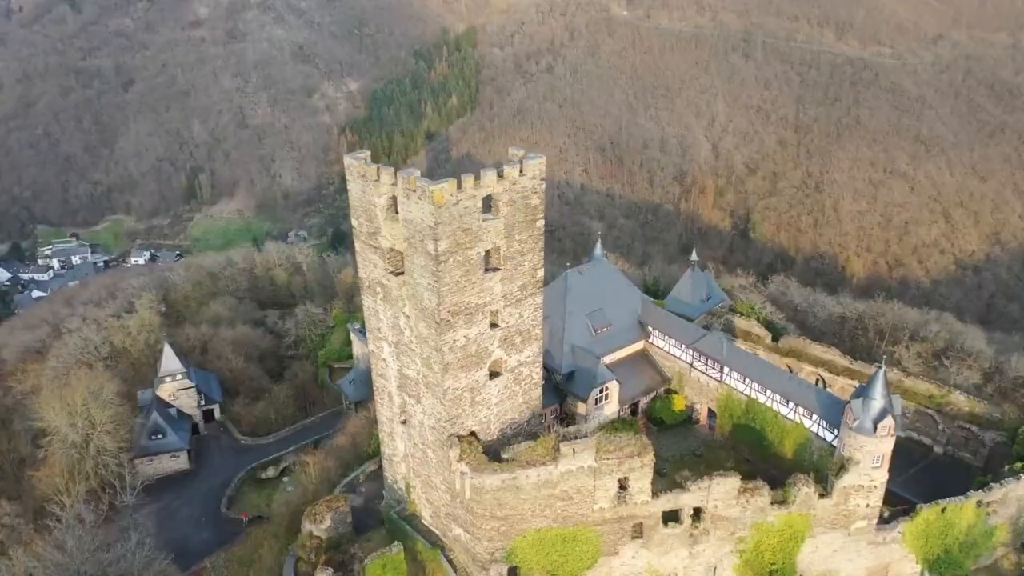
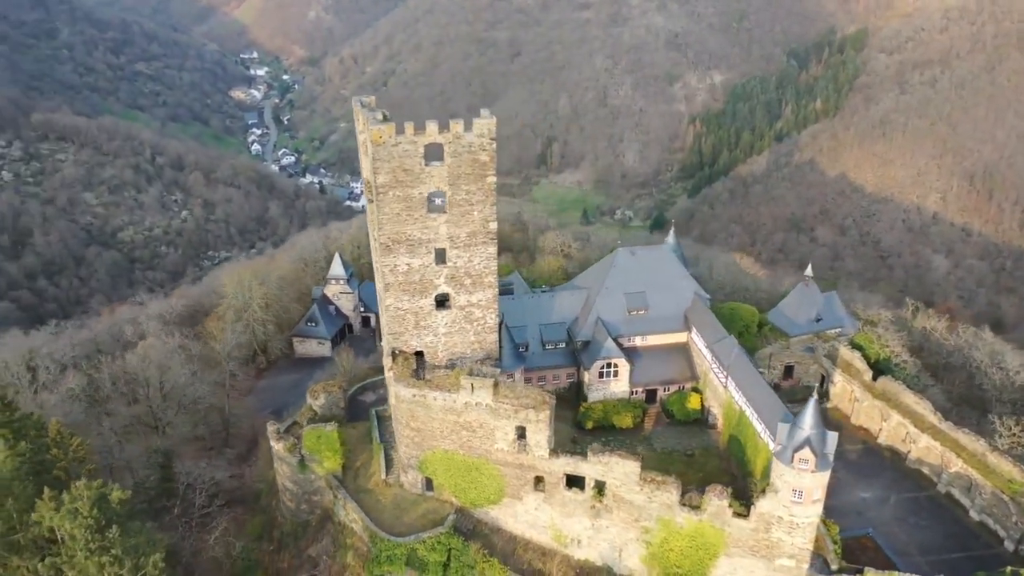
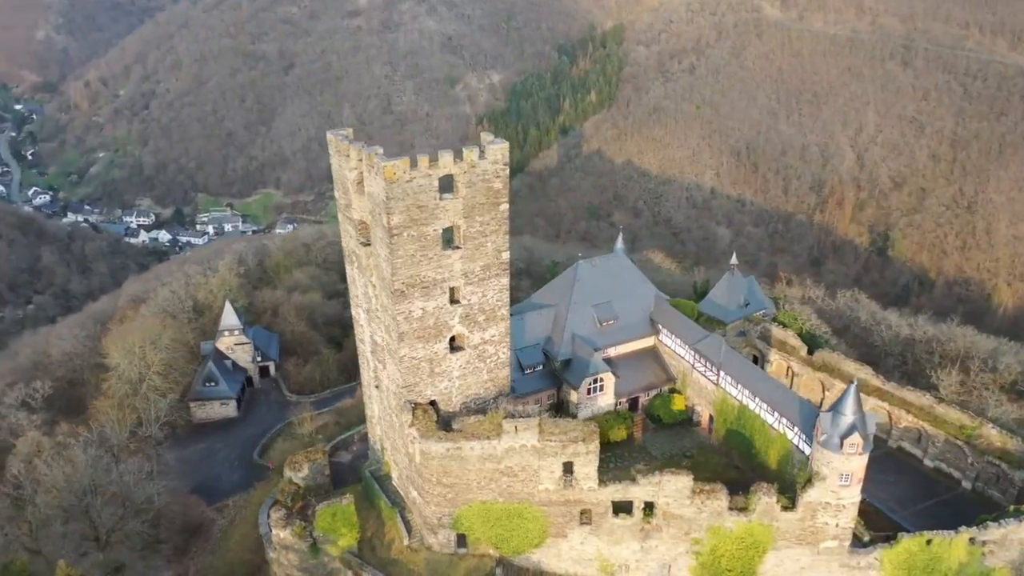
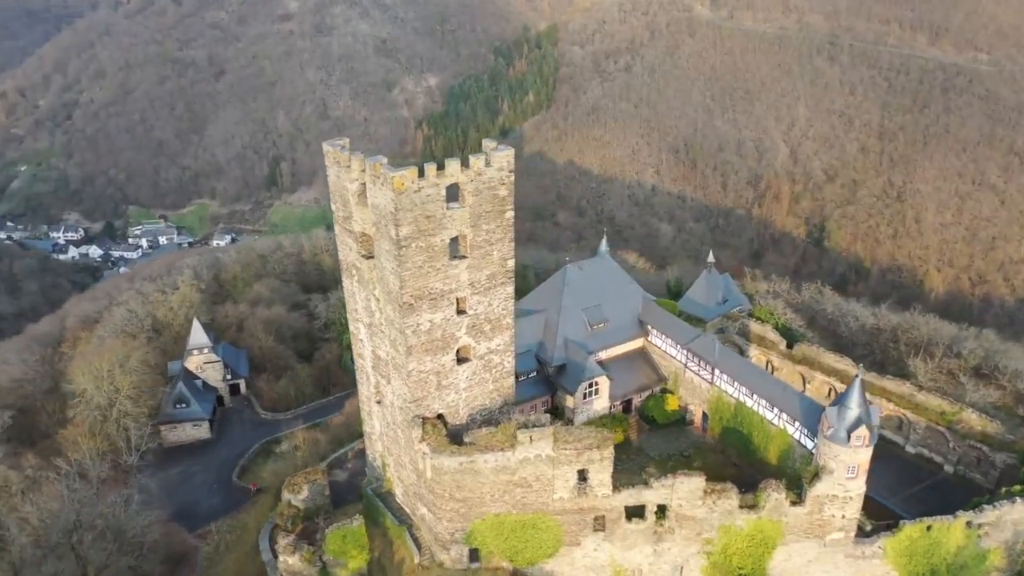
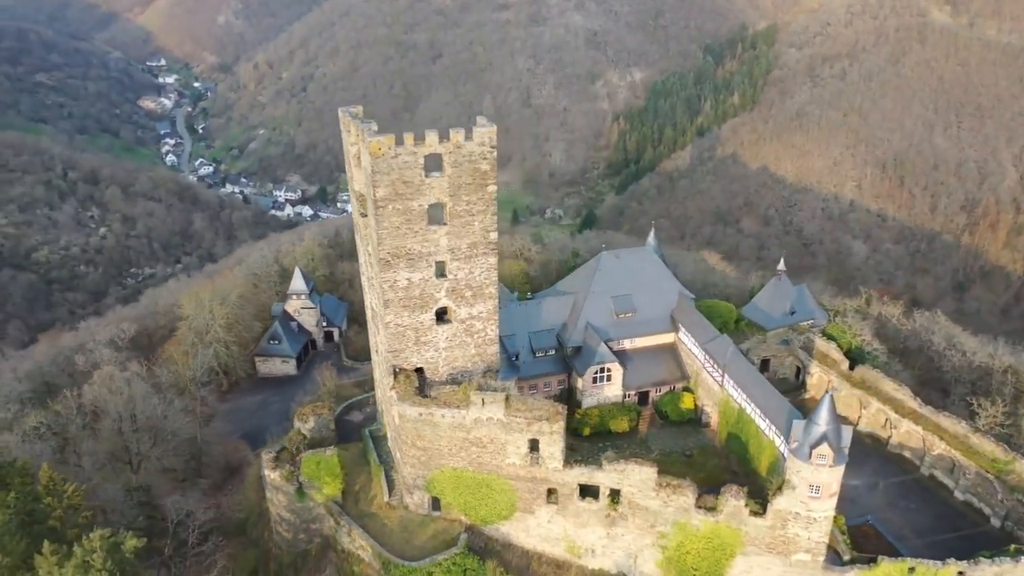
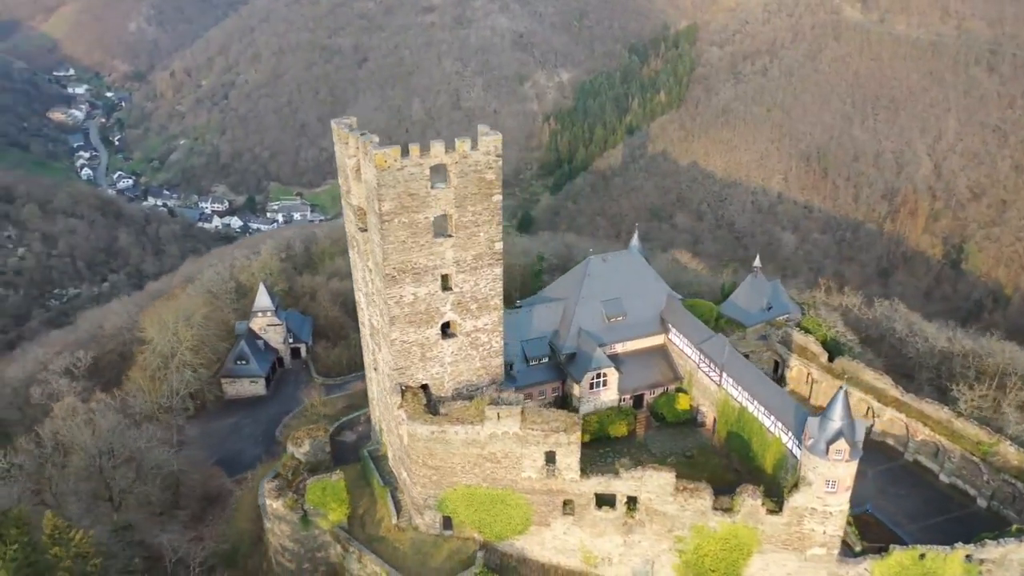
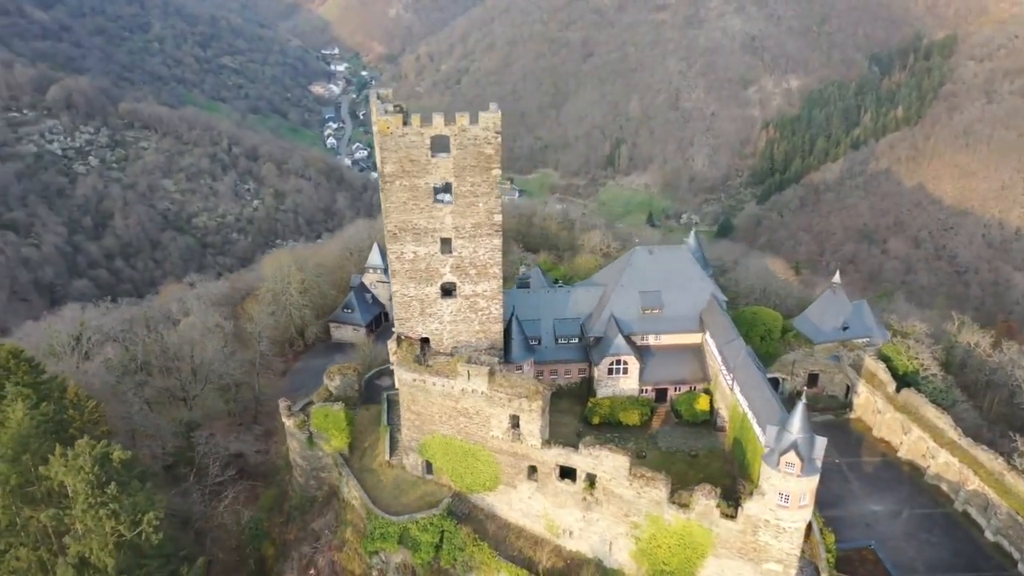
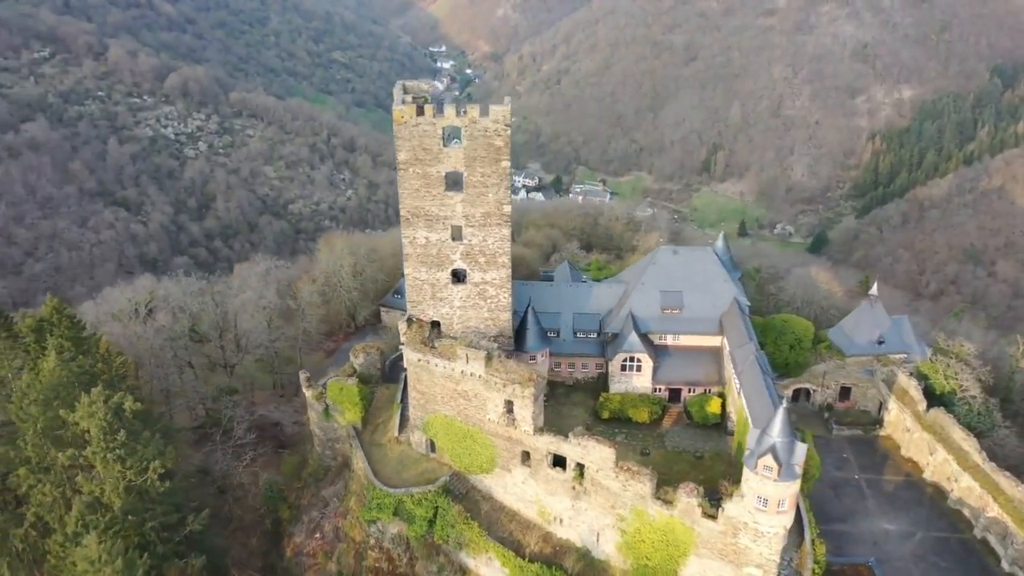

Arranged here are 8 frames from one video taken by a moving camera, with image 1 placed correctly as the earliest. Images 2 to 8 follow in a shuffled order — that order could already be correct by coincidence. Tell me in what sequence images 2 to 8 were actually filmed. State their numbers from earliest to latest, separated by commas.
4, 3, 6, 5, 2, 7, 8
